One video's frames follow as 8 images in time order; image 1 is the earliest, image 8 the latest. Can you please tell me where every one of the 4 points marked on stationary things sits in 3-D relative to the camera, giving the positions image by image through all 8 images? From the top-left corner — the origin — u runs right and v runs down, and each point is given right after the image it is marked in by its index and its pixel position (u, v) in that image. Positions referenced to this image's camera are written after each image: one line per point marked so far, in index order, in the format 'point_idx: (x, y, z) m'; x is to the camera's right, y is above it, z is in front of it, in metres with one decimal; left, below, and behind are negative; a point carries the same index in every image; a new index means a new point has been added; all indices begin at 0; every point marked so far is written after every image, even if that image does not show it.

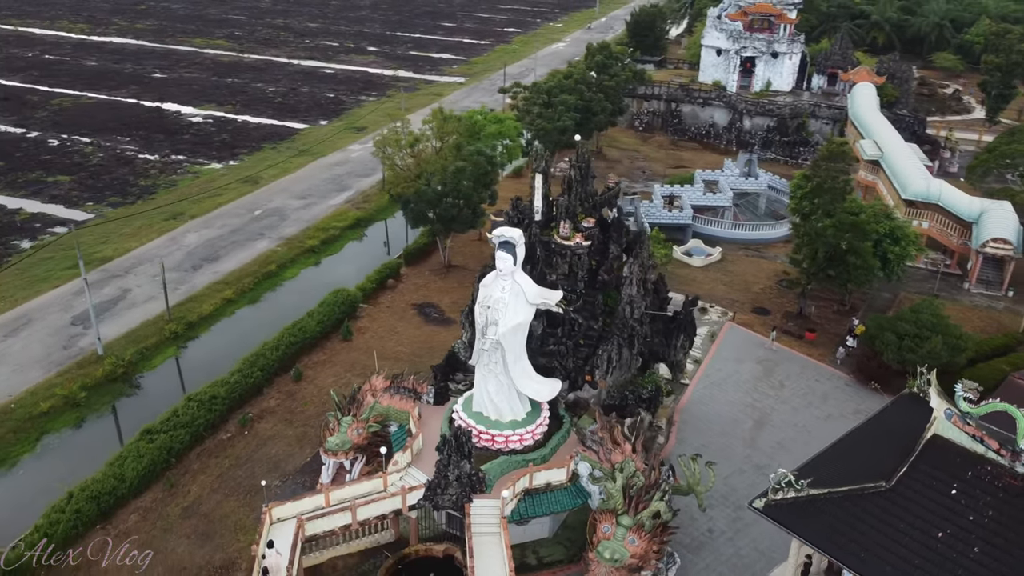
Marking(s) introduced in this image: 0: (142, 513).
0: (-9.0, -5.5, +19.5) m
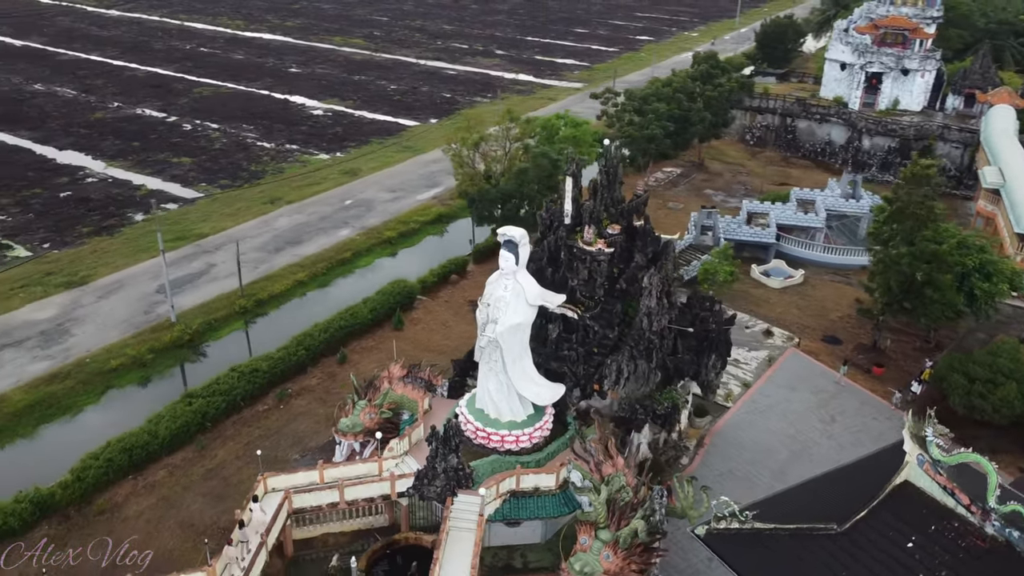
0: (-8.9, -4.7, +21.0) m
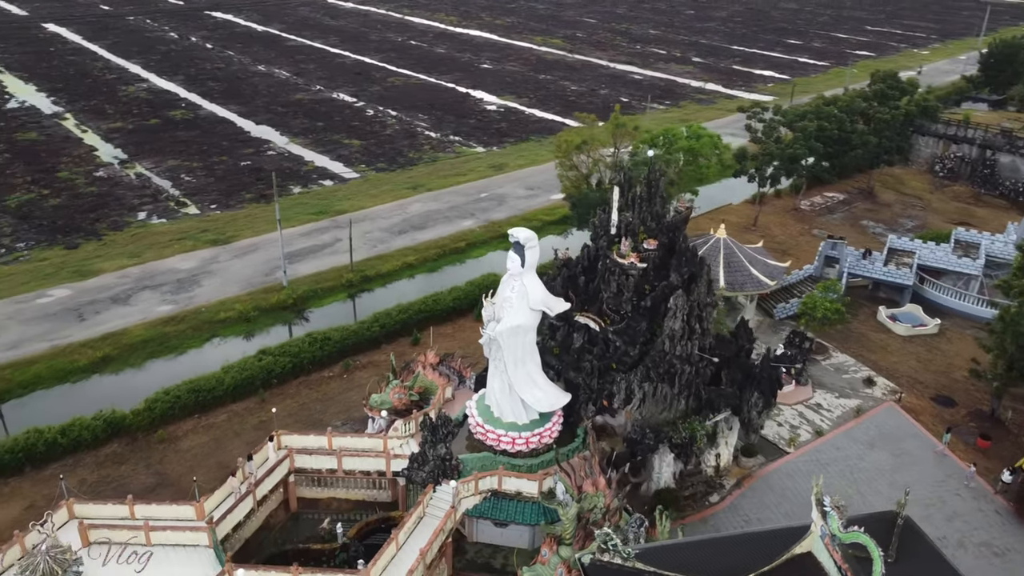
0: (-8.2, -3.7, +23.2) m
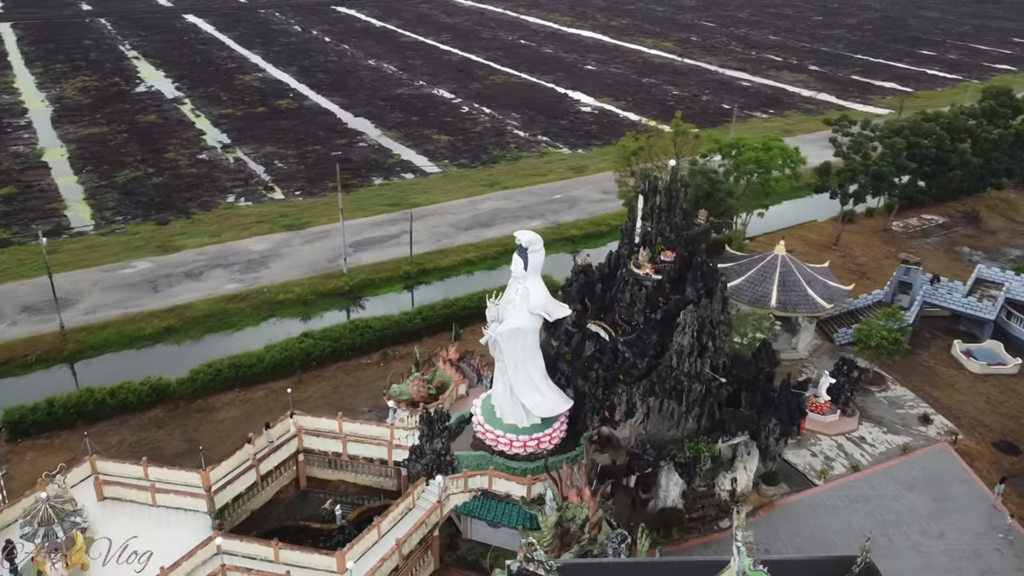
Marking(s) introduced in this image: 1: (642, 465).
0: (-7.5, -3.2, +24.4) m
1: (+3.0, -4.0, +18.4) m
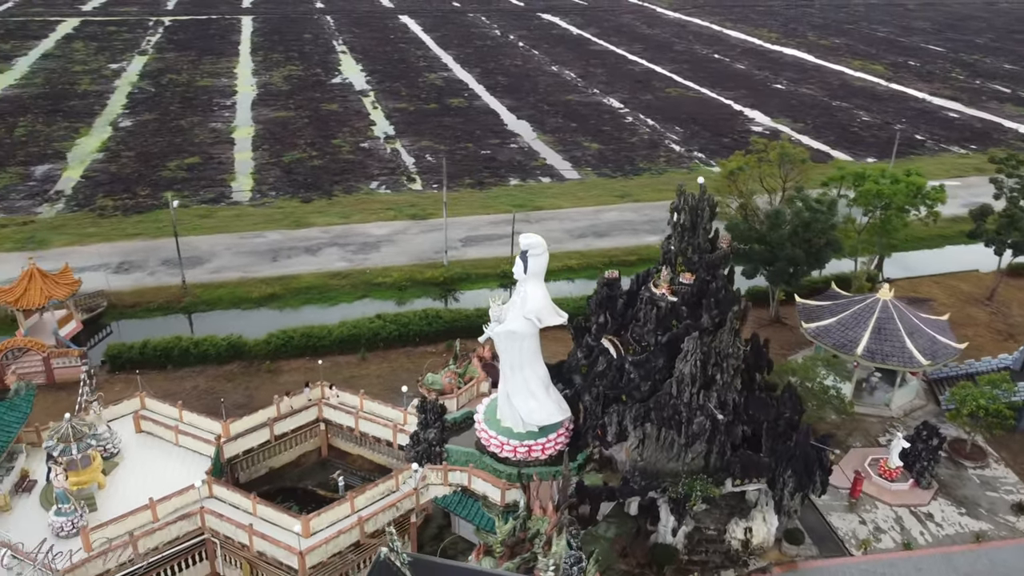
0: (-5.9, -2.4, +25.9) m
1: (+2.6, -4.5, +17.5) m
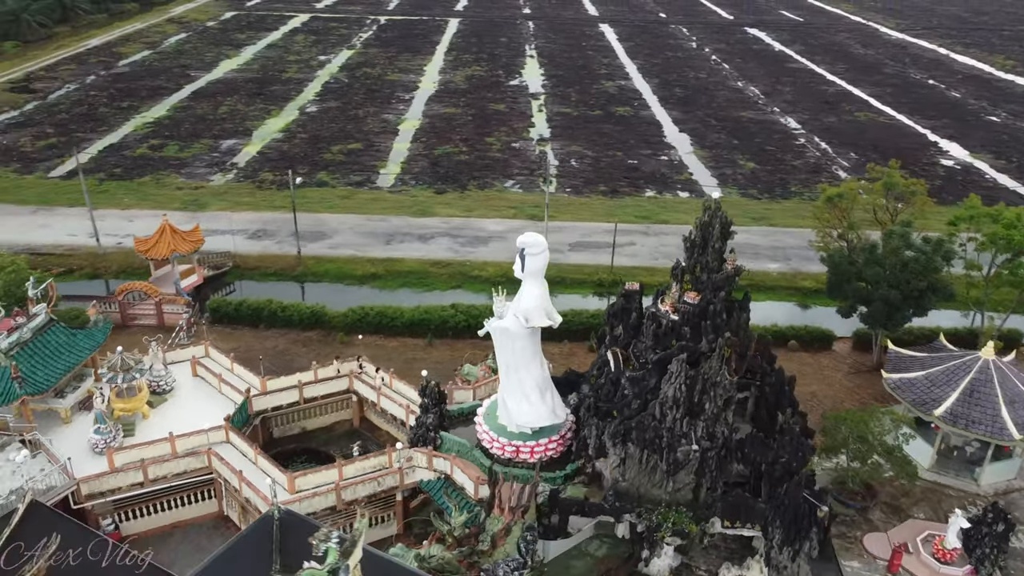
0: (-3.9, -1.9, +27.1) m
1: (+1.9, -4.7, +16.9) m
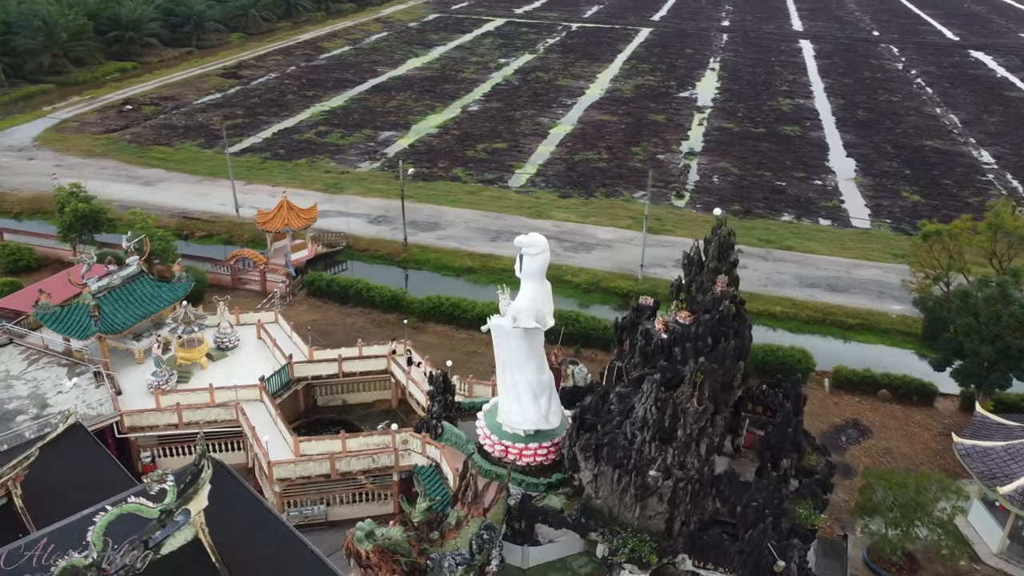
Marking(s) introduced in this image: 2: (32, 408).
0: (-1.6, -1.7, +27.7) m
1: (+1.1, -4.8, +16.4) m
2: (-11.8, -2.9, +19.7) m
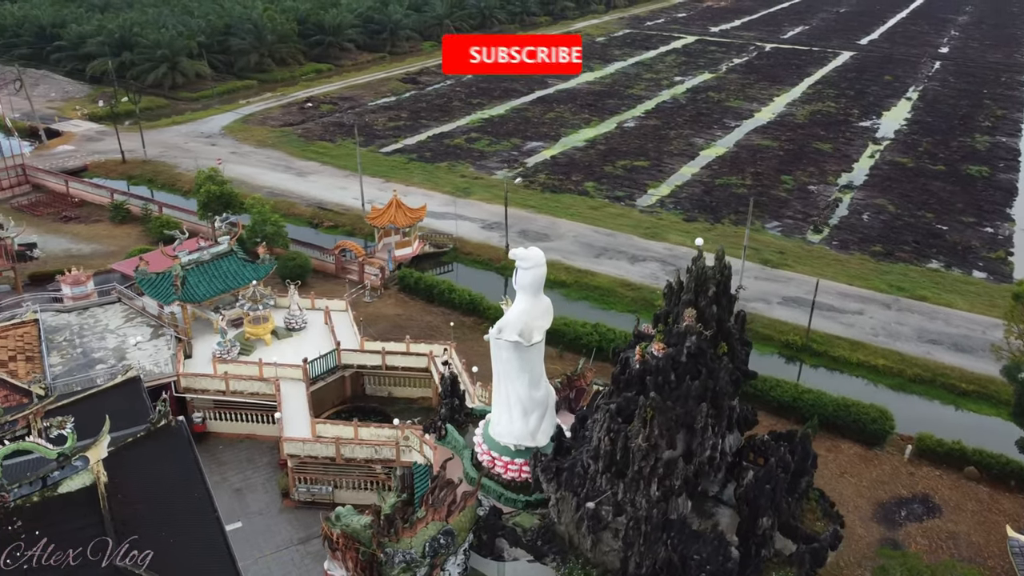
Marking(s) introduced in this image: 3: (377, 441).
0: (+0.6, -2.1, +27.8) m
1: (+0.3, -5.1, +16.1) m
2: (-11.2, -2.0, +22.5) m
3: (-3.3, -3.8, +19.6) m
